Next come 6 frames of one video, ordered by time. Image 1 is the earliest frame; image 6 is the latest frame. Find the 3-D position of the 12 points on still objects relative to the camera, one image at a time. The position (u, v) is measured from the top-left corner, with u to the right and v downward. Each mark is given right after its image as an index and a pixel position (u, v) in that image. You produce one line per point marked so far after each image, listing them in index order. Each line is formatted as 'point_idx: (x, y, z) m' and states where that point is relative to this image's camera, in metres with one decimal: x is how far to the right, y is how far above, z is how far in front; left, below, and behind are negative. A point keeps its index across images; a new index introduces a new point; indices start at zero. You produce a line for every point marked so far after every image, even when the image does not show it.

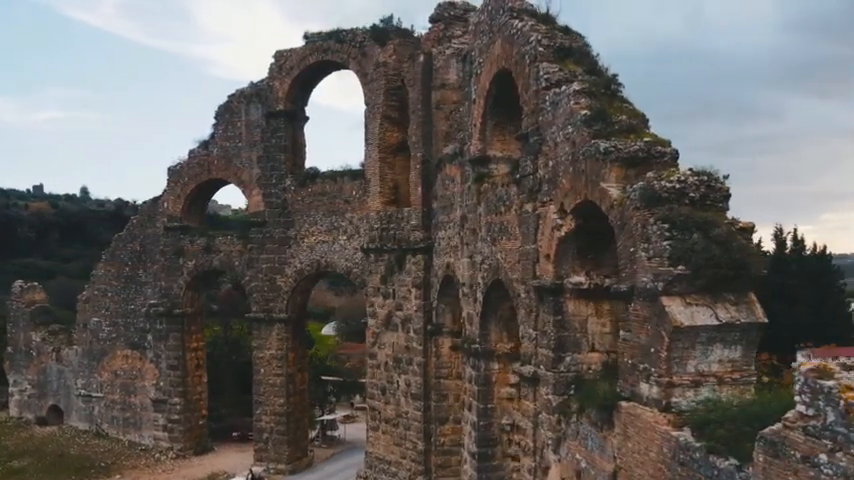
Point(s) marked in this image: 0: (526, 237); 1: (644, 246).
0: (+1.1, 0.0, +8.5) m
1: (+1.7, -0.1, +5.9) m
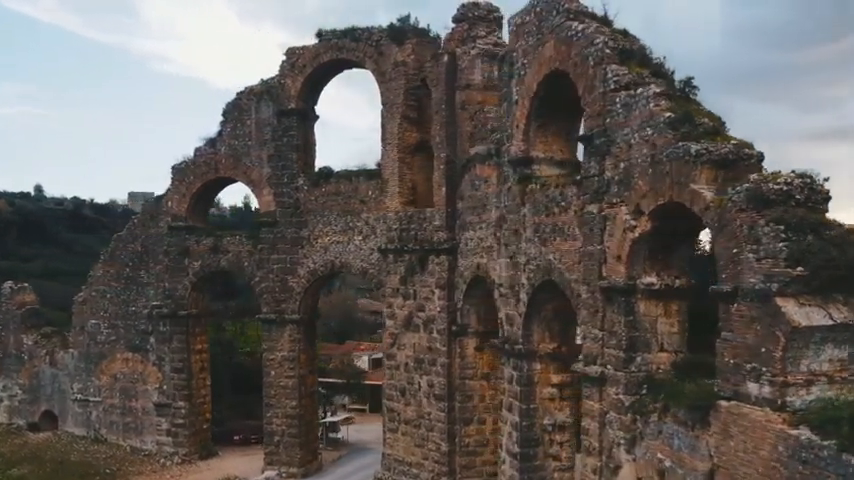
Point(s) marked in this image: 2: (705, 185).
0: (+1.9, 0.0, +8.6) m
1: (+2.6, -0.1, +6.0) m
2: (+2.5, +0.5, +6.8) m
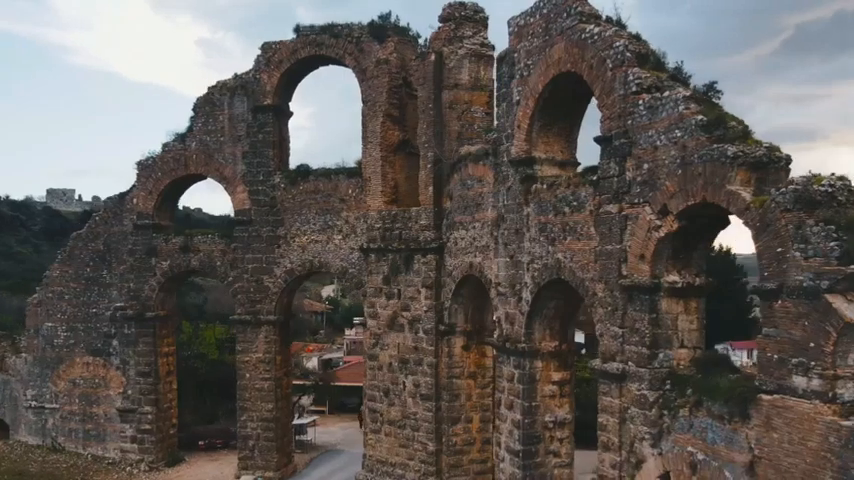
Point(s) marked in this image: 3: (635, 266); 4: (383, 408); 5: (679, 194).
0: (+2.1, 0.0, +8.7) m
1: (+3.1, -0.1, +6.3) m
2: (+3.0, +0.5, +7.0) m
3: (+2.3, -0.3, +8.3) m
4: (-0.8, -3.2, +14.2) m
5: (+2.6, +0.5, +7.7) m
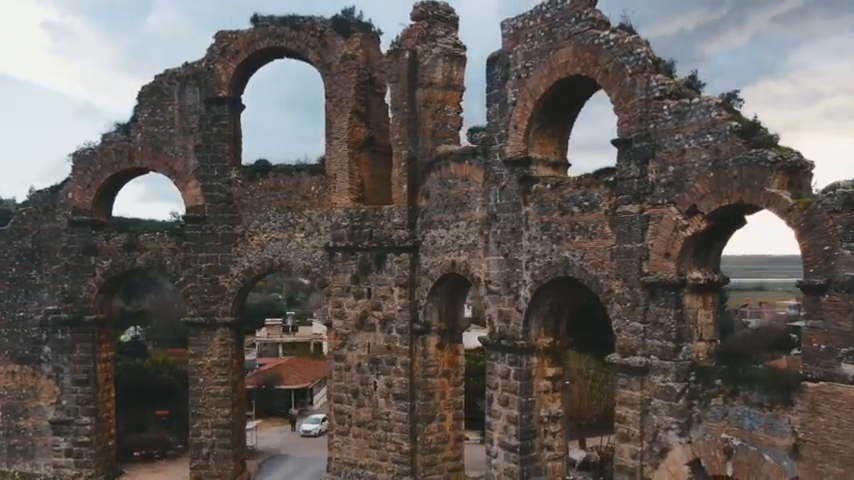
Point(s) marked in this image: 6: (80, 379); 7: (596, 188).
0: (+2.4, 0.0, +9.1) m
1: (+3.9, 0.0, +6.8) m
2: (+3.6, +0.5, +7.5) m
3: (+2.7, -0.3, +8.7) m
4: (-1.4, -3.2, +13.9) m
5: (+3.1, +0.5, +8.1) m
6: (-6.9, -2.8, +14.7) m
7: (+2.2, +0.7, +9.6) m
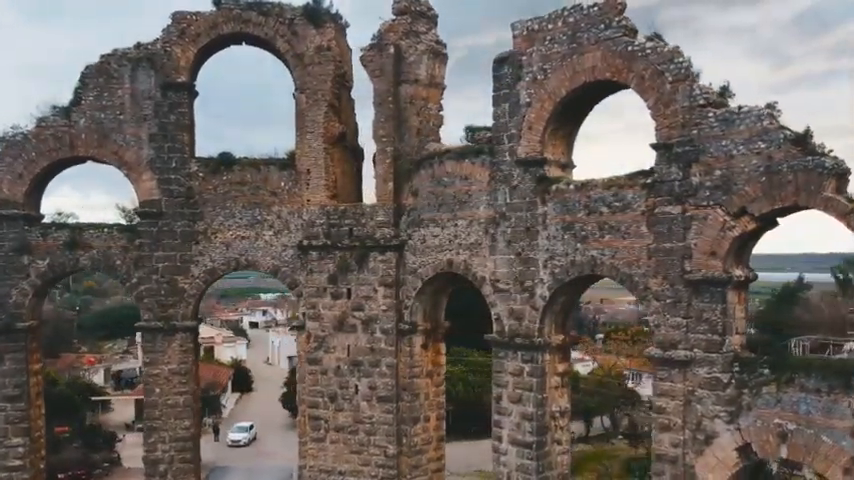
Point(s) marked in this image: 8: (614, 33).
0: (+3.1, 0.0, +9.5) m
1: (+5.0, -0.1, +7.6) m
2: (+4.5, +0.5, +8.3) m
3: (+3.4, -0.3, +9.2) m
4: (-1.8, -3.1, +13.4) m
5: (+3.9, +0.5, +8.8) m
6: (-7.3, -2.7, +13.0) m
7: (+2.7, +0.7, +10.0) m
8: (+2.6, +2.8, +10.2) m
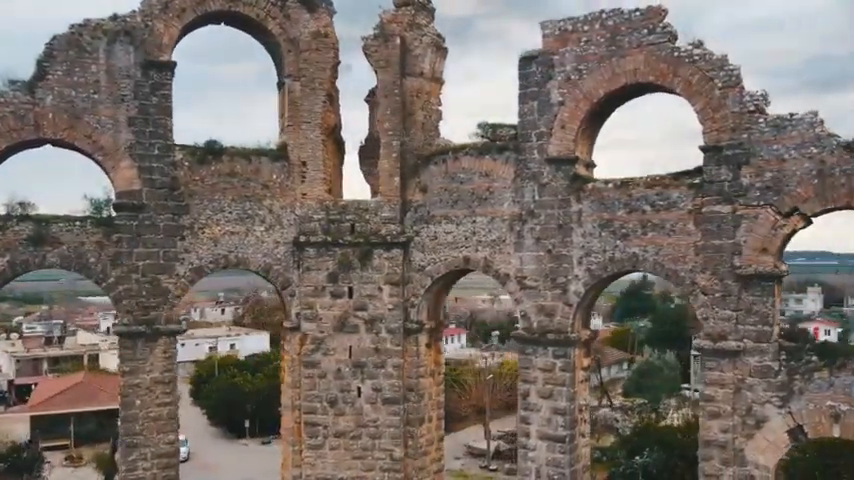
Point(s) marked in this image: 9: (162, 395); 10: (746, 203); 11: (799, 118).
0: (+3.9, +0.1, +10.1) m
1: (+6.2, 0.0, +8.7) m
2: (+5.6, +0.5, +9.2) m
3: (+4.3, -0.2, +9.9) m
4: (-1.7, -3.1, +12.8) m
5: (+4.9, +0.5, +9.5) m
6: (-6.9, -2.6, +11.1) m
7: (+3.5, +0.7, +10.4) m
8: (+3.3, +2.9, +10.6) m
9: (-4.3, -2.5, +12.1) m
10: (+4.3, +0.5, +10.0) m
11: (+4.8, +1.6, +9.7) m
